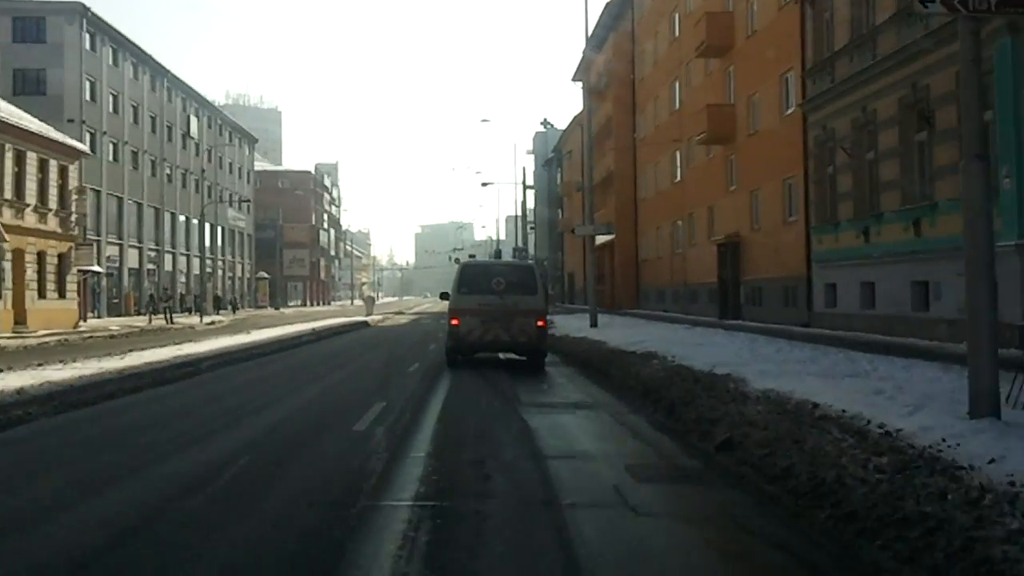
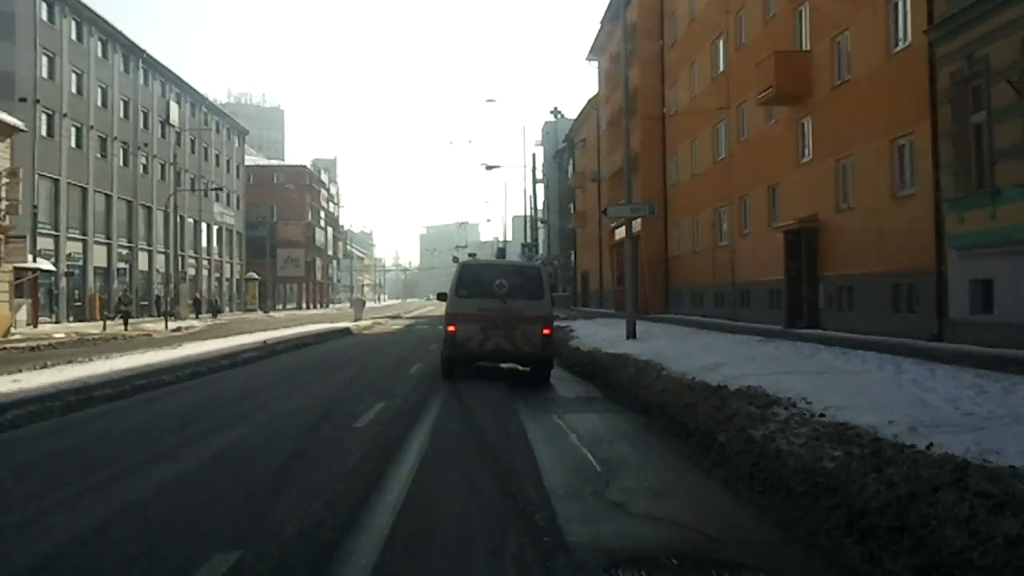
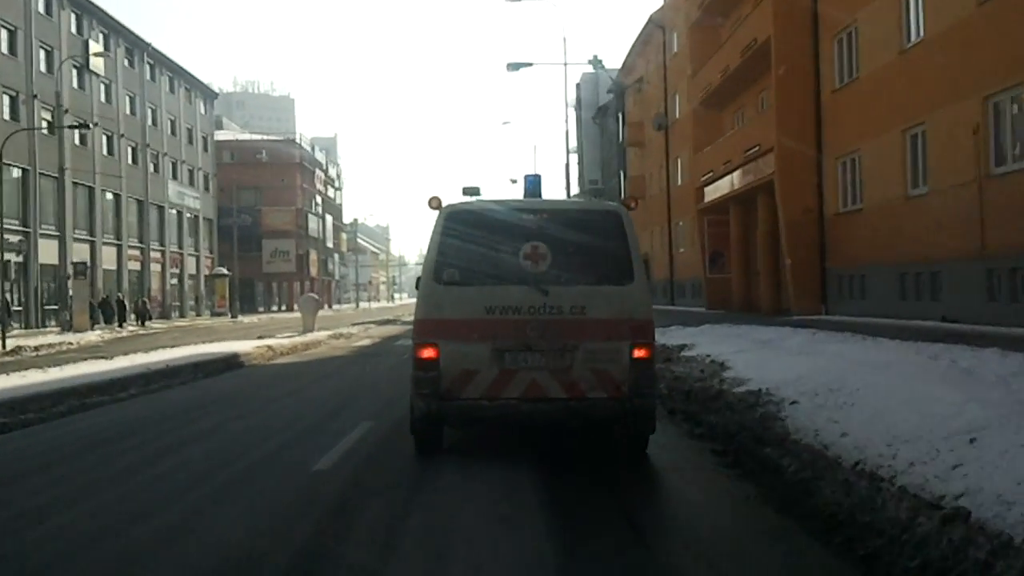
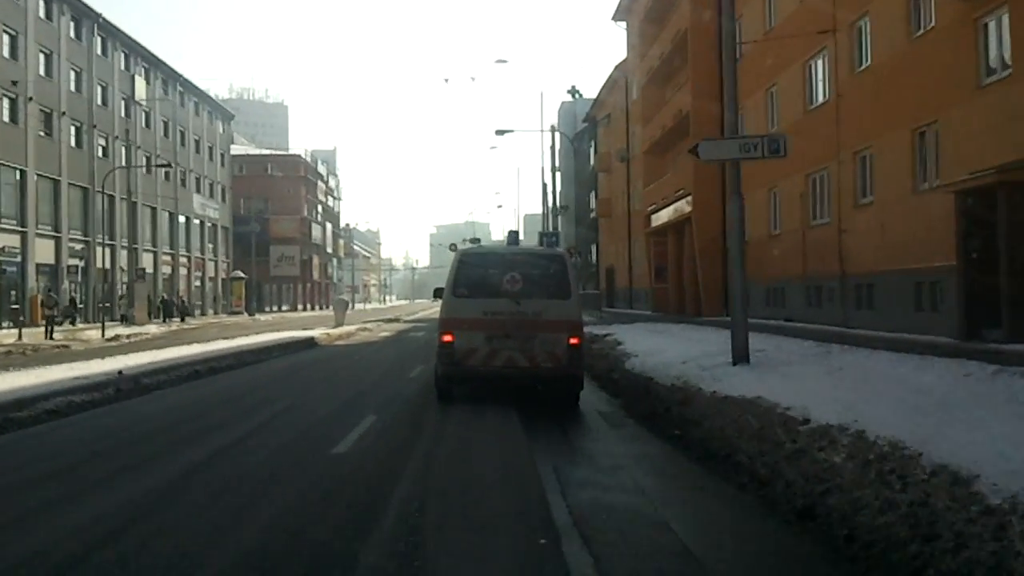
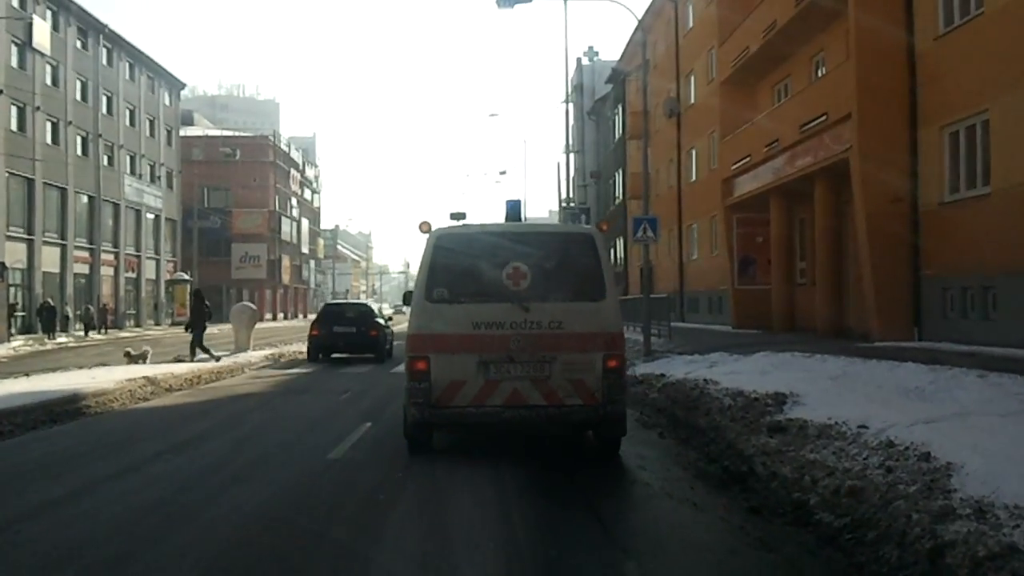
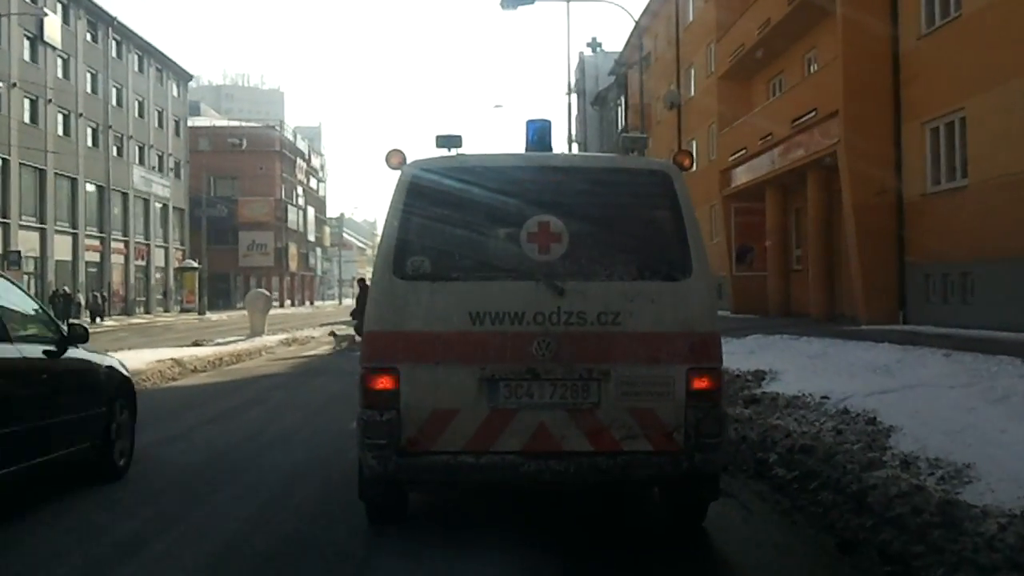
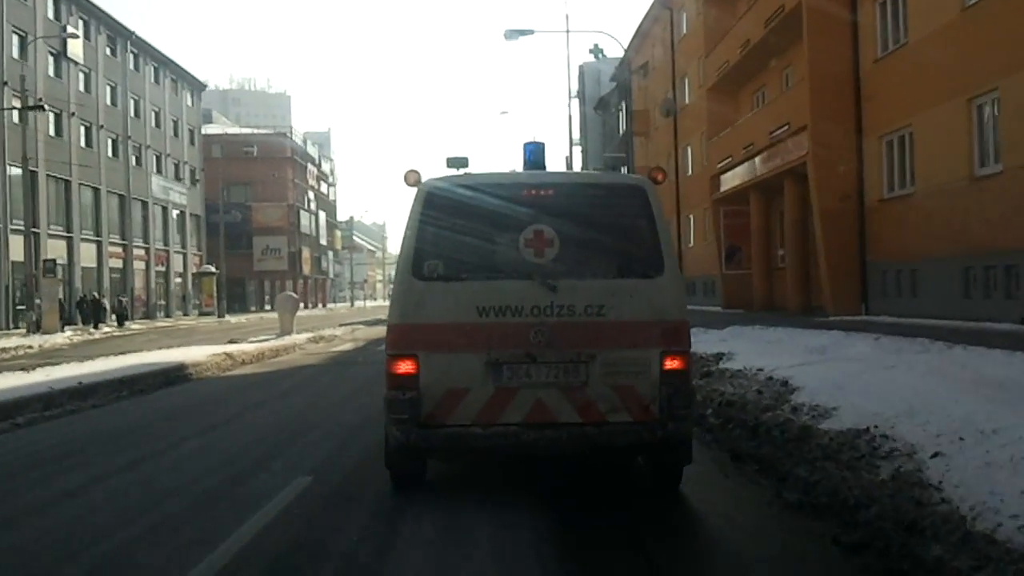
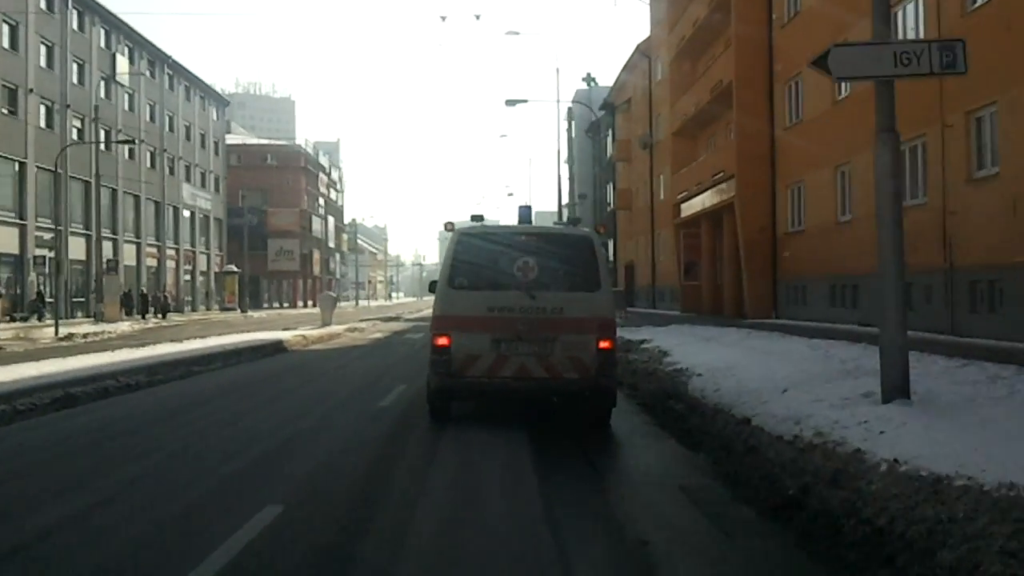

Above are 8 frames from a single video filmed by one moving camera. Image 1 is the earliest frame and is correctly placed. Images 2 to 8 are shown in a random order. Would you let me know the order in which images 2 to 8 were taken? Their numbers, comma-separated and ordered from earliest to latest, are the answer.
2, 4, 8, 3, 7, 6, 5
